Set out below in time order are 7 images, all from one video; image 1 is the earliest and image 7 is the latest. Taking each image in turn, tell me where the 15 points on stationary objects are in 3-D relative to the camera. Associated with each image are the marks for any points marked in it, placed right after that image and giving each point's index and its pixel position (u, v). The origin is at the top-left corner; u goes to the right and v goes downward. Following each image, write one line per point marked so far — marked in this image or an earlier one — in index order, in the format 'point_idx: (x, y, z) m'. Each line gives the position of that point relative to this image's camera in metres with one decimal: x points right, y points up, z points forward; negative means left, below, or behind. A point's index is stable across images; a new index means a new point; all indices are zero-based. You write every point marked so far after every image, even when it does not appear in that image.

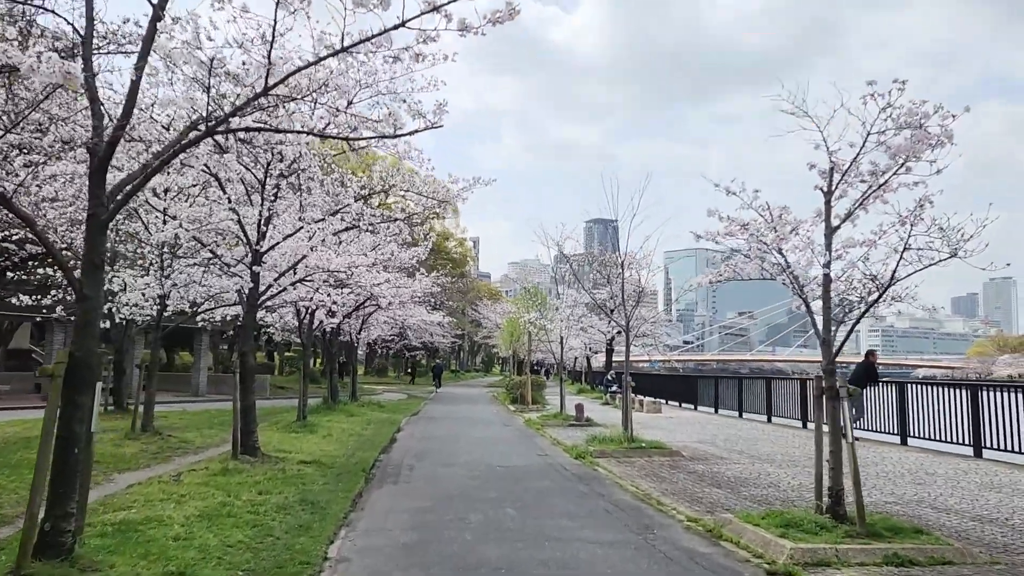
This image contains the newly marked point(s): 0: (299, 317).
0: (-5.1, -0.7, +19.6) m
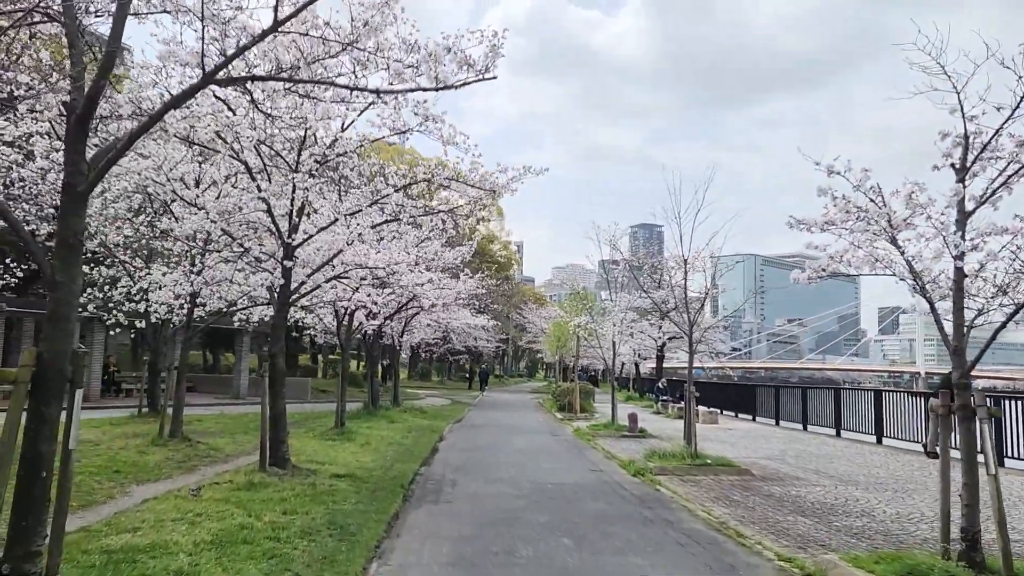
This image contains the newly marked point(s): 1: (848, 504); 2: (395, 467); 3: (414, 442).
0: (-4.0, -0.7, +18.7) m
1: (+4.1, -2.6, +9.9) m
2: (-1.8, -2.7, +12.4) m
3: (-2.0, -3.2, +16.8) m
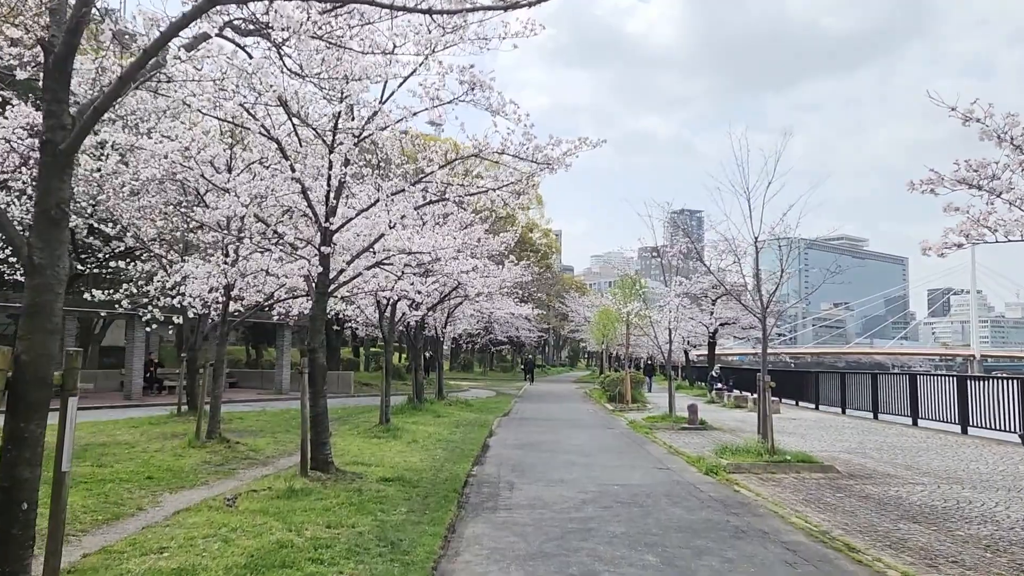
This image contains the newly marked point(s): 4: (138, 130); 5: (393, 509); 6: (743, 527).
0: (-2.9, -0.5, +17.9) m
1: (+4.8, -2.4, +8.7) m
2: (-0.9, -2.6, +11.5) m
3: (-0.9, -2.9, +15.9) m
4: (-5.4, +2.3, +11.8) m
5: (-1.2, -2.3, +8.3) m
6: (+2.2, -2.3, +7.8) m
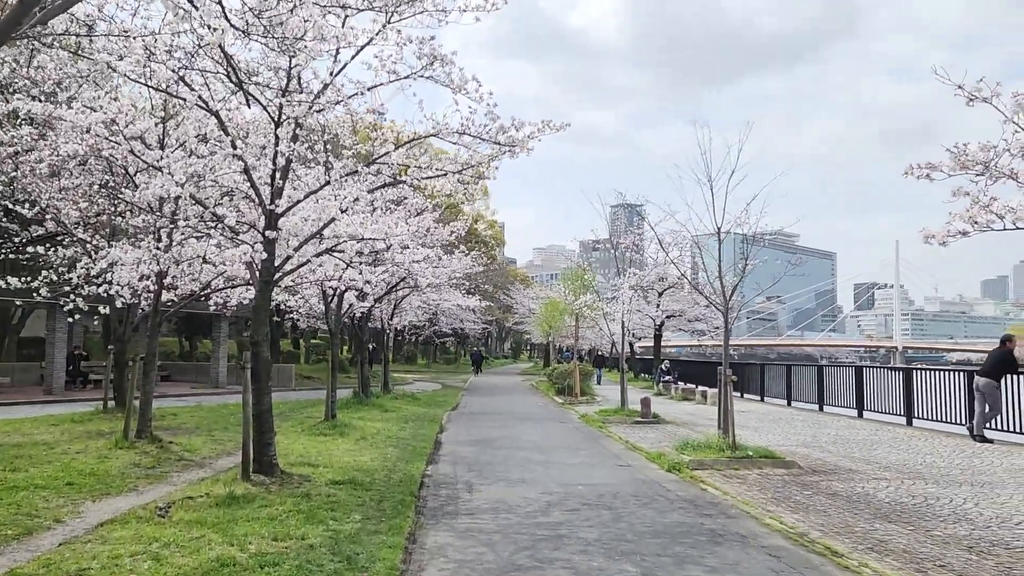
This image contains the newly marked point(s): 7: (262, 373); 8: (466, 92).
0: (-3.9, -0.3, +17.1) m
1: (+4.4, -2.3, +8.5) m
2: (-1.5, -2.4, +10.8) m
3: (-1.8, -2.8, +15.3) m
4: (-6.0, +2.5, +10.8) m
5: (-1.6, -2.2, +7.7) m
6: (+1.9, -2.2, +7.4) m
7: (-2.9, -1.0, +9.5) m
8: (-0.5, +2.3, +9.6) m
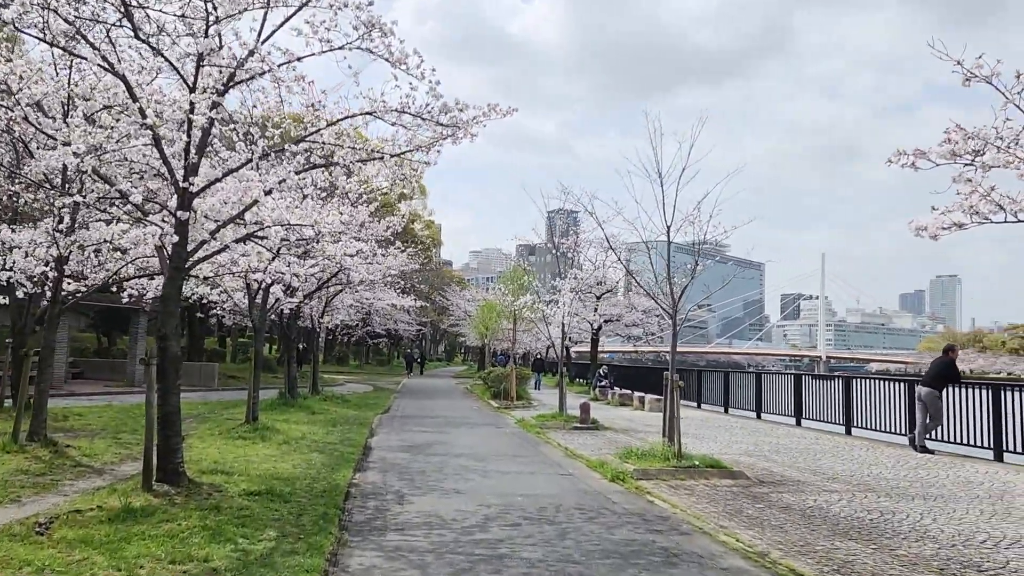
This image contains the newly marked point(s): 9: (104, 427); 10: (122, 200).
0: (-5.1, -0.1, +16.0) m
1: (+3.8, -2.3, +8.1) m
2: (-2.3, -2.3, +10.0) m
3: (-3.0, -2.7, +14.3) m
4: (-6.7, +2.7, +9.5) m
5: (-2.1, -2.1, +6.8) m
6: (+1.3, -2.2, +6.8) m
7: (-3.6, -0.9, +8.5) m
8: (-1.1, +2.4, +8.8) m
9: (-7.2, -2.5, +14.4) m
10: (-4.3, +1.0, +8.9) m
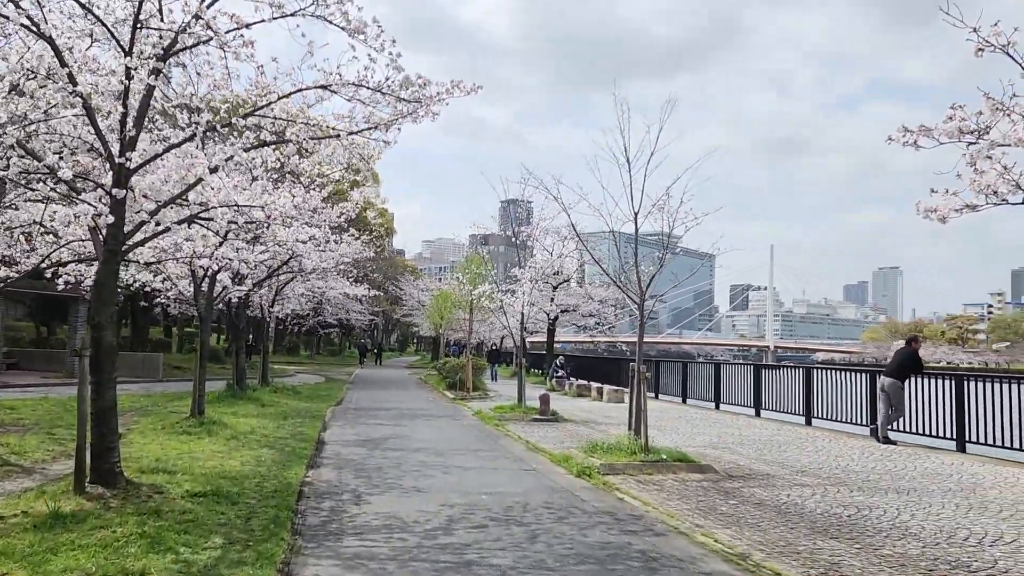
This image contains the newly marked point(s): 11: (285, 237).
0: (-5.9, +0.1, +15.2) m
1: (+3.5, -2.2, +7.9) m
2: (-2.7, -2.2, +9.4) m
3: (-3.7, -2.5, +13.7) m
4: (-7.0, +2.8, +8.6) m
5: (-2.4, -1.9, +6.2) m
6: (+1.1, -2.1, +6.4) m
7: (-3.9, -0.7, +7.8) m
8: (-1.5, +2.5, +8.3) m
9: (-7.9, -2.2, +13.5) m
10: (-4.6, +1.1, +8.2) m
11: (-3.7, +0.8, +13.3) m
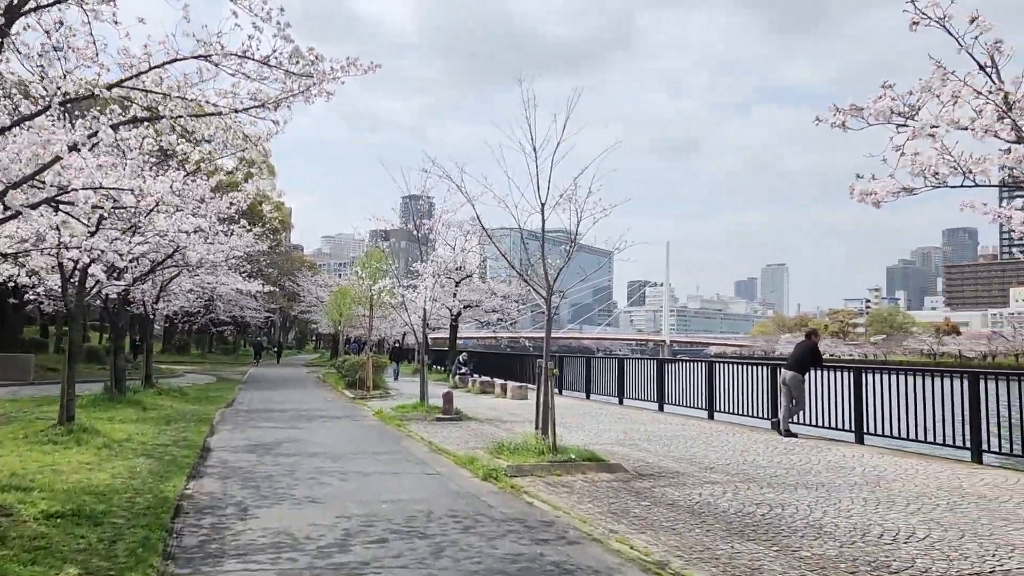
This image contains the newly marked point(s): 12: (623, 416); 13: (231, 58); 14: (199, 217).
0: (-7.6, +0.2, +13.8) m
1: (+2.6, -2.1, +7.7) m
2: (-3.8, -2.1, +8.4) m
3: (-5.2, -2.4, +12.6) m
4: (-8.0, +2.9, +7.2) m
5: (-3.0, -1.9, +5.4) m
6: (+0.4, -2.0, +6.0) m
7: (-4.7, -0.6, +6.7) m
8: (-2.4, +2.6, +7.5) m
9: (-9.4, -2.1, +11.9) m
10: (-5.5, +1.2, +7.0) m
11: (-5.2, +0.9, +12.2) m
12: (+2.5, -2.9, +18.3) m
13: (-2.6, +2.2, +7.8) m
14: (-5.6, +1.3, +14.6) m
